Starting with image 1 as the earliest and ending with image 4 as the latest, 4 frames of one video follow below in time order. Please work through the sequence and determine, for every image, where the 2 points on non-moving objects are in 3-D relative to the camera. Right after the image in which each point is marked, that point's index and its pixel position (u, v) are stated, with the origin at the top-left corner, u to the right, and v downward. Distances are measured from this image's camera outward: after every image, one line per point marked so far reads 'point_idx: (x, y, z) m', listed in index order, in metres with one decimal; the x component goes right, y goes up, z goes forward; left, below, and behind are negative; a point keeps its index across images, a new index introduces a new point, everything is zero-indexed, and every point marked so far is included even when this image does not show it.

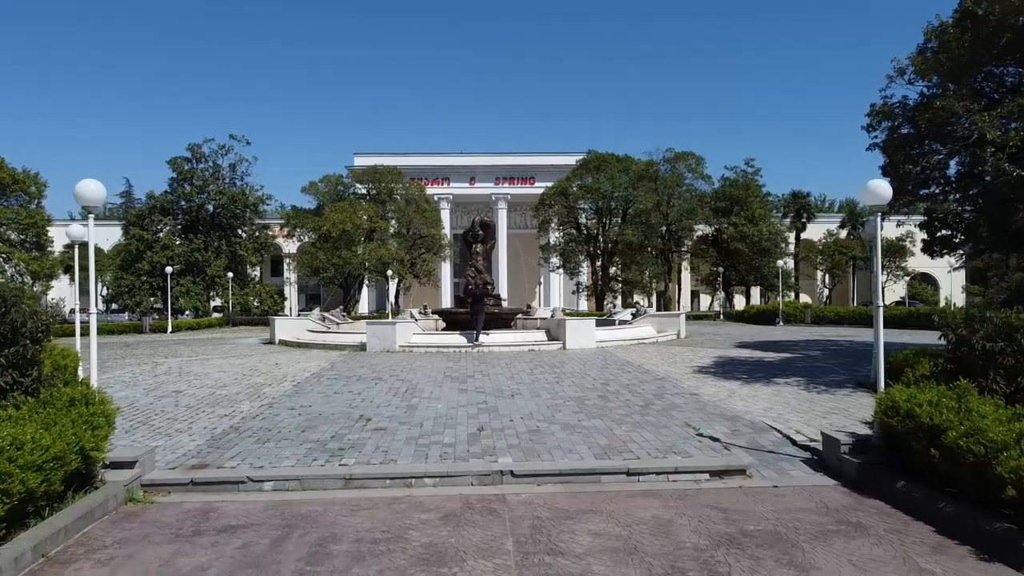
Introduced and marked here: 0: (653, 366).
0: (+2.7, -1.5, +14.9) m
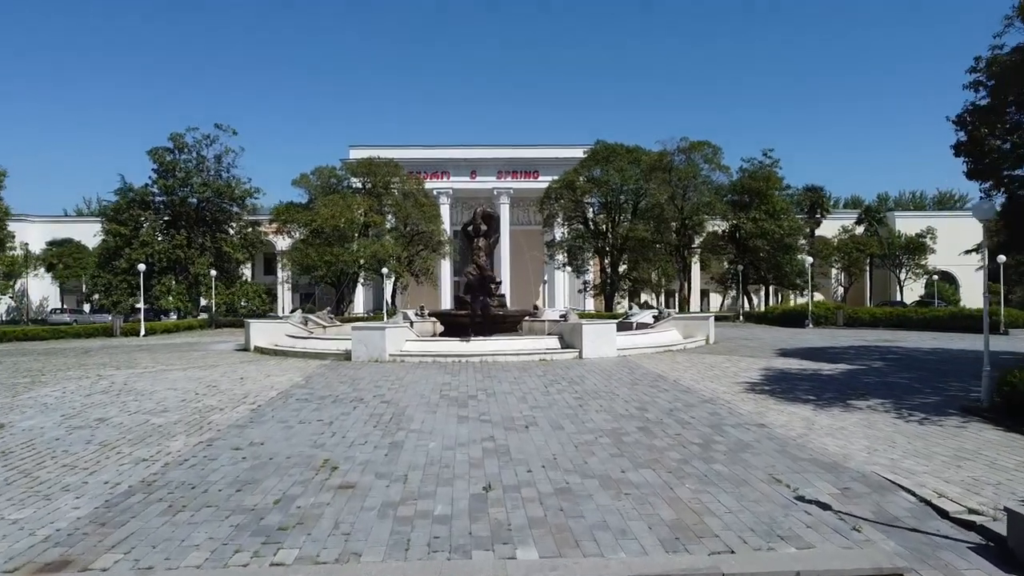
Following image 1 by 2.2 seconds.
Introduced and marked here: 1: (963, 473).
0: (+2.9, -1.5, +12.4) m
1: (+3.8, -1.5, +6.5) m
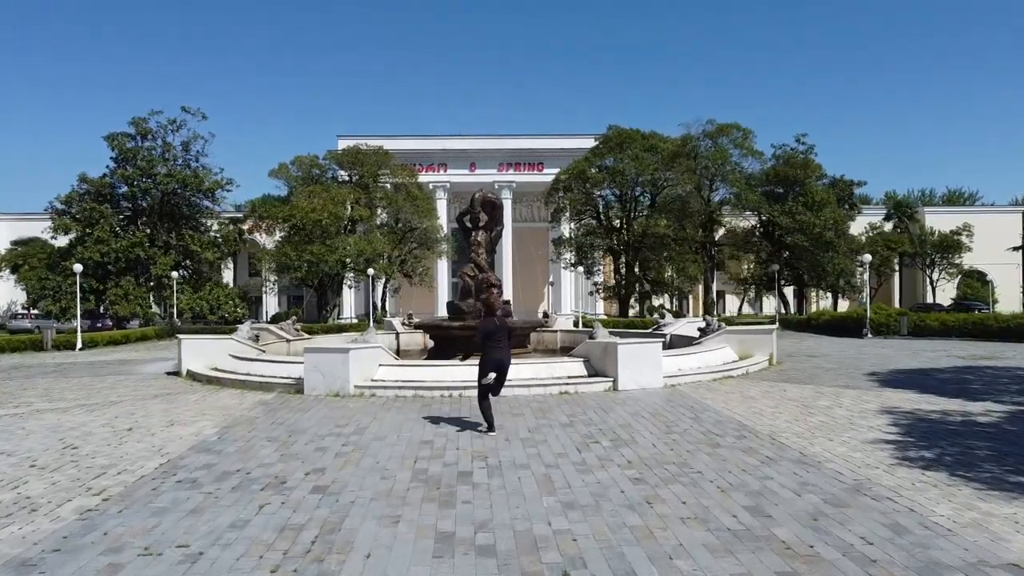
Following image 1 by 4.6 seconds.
0: (+3.0, -1.6, +8.2) m
1: (+3.9, -1.6, +2.3) m
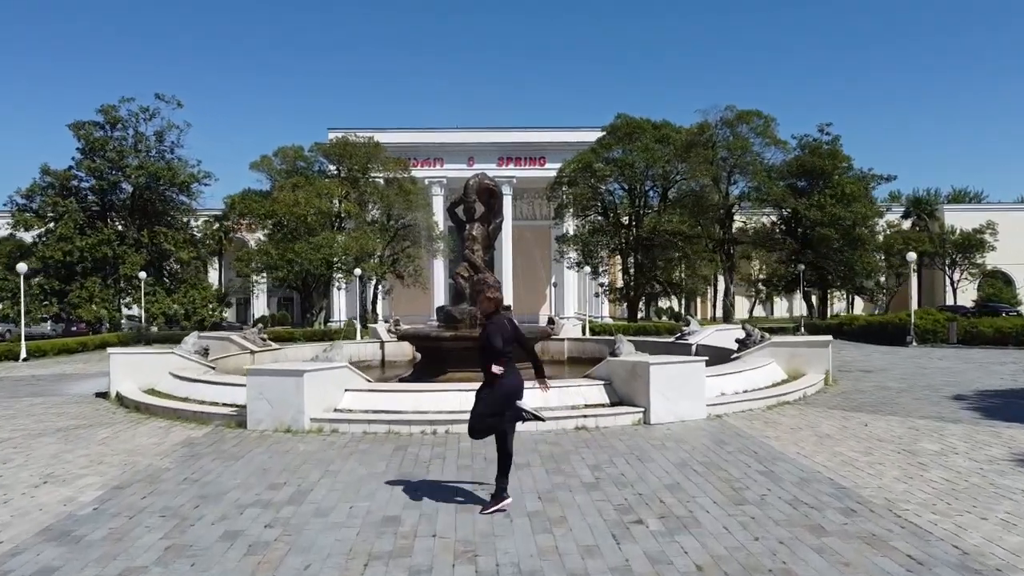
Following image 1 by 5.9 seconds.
0: (+3.0, -1.6, +5.6) m
1: (+4.0, -1.7, -0.3) m
